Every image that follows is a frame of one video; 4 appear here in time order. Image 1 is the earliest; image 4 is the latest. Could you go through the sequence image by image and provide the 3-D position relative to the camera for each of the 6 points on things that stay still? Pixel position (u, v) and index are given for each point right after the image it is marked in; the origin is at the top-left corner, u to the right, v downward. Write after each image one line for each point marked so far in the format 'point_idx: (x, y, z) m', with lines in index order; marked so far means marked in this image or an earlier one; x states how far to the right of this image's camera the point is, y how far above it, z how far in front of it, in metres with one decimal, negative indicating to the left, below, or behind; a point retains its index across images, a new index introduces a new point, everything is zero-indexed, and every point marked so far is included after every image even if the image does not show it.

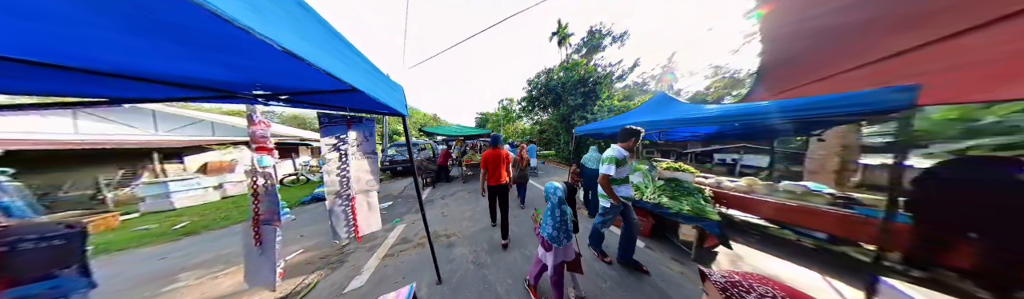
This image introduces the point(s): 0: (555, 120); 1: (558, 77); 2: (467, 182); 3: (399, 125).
0: (+4.2, +2.8, +11.0) m
1: (+4.2, +6.6, +10.1) m
2: (-2.1, -1.6, +5.2) m
3: (-19.9, +4.3, +19.7) m
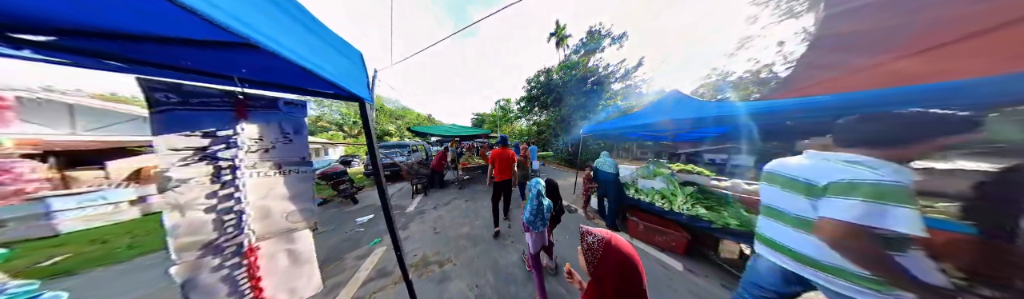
0: (+4.0, +2.7, +10.8) m
1: (+4.0, +6.5, +9.9) m
2: (-2.1, -1.6, +4.7) m
3: (-20.3, +4.0, +18.7) m
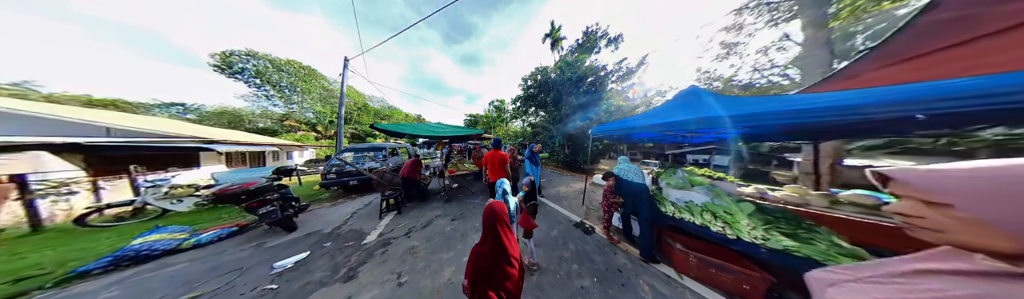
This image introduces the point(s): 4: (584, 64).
0: (+3.6, +2.5, +10.3) m
1: (+3.6, +6.3, +9.5) m
2: (-2.2, -1.8, +3.9) m
3: (-21.2, +3.6, +17.0) m
4: (+5.6, +6.7, +8.8) m
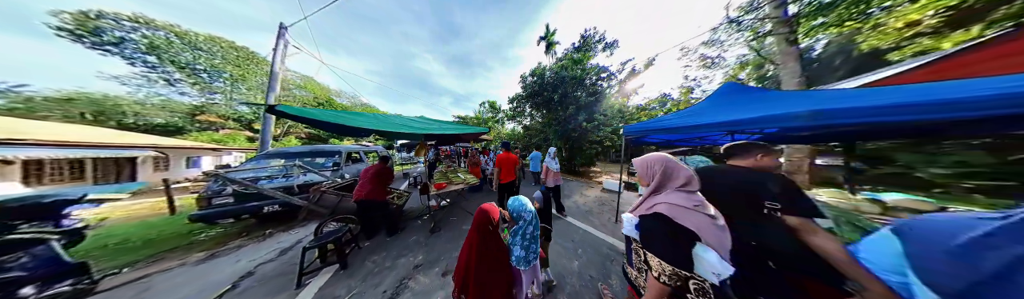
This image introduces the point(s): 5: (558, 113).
0: (+3.3, +2.2, +9.7) m
1: (+3.4, +6.0, +9.1) m
2: (-1.8, -1.9, +2.6) m
3: (-22.0, +3.1, +13.9) m
4: (+5.4, +6.4, +8.6) m
5: (+3.8, +3.0, +9.2) m
